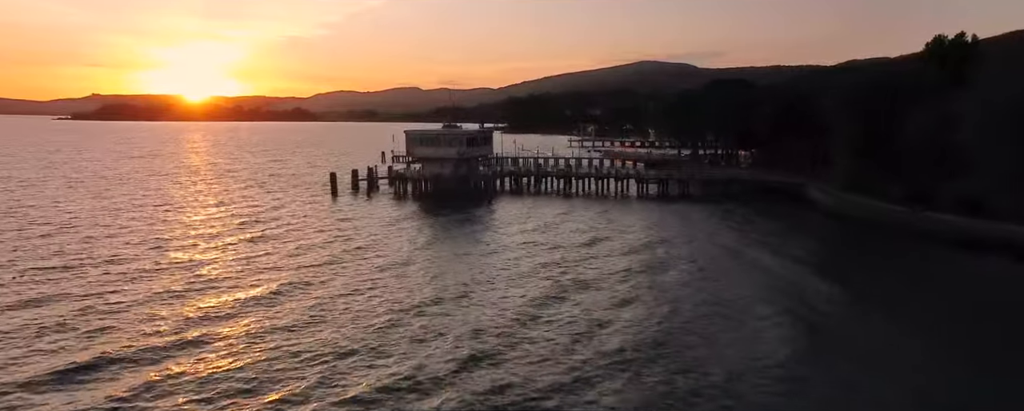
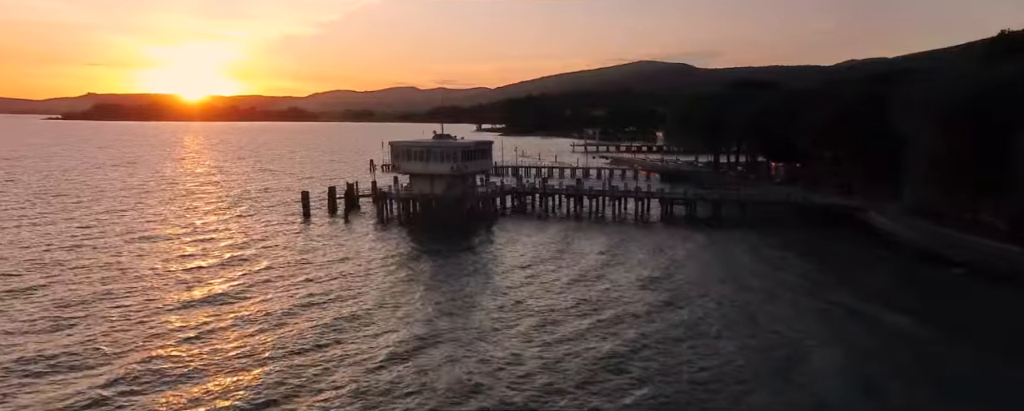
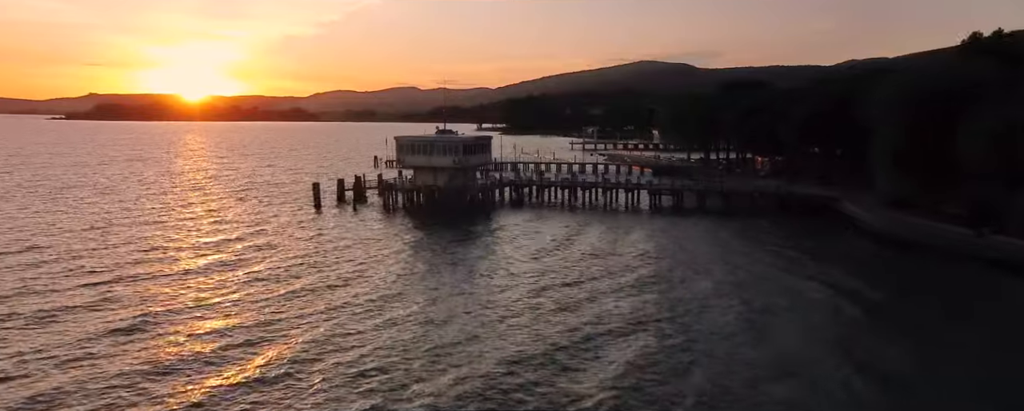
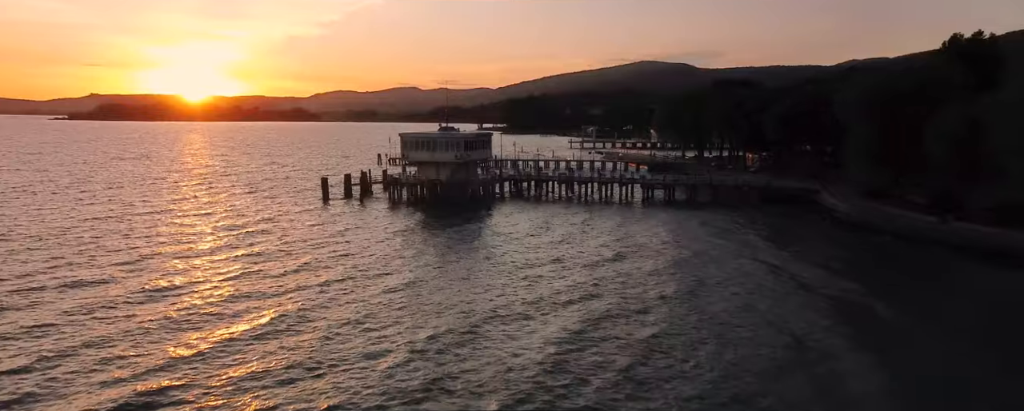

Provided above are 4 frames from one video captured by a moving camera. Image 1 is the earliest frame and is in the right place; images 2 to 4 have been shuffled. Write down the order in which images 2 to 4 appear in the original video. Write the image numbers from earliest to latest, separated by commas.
4, 3, 2
